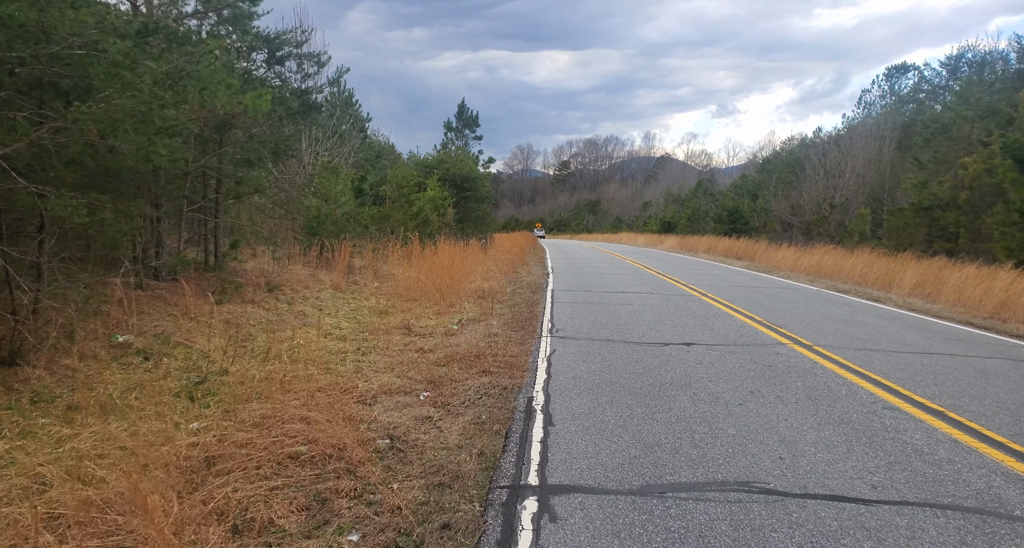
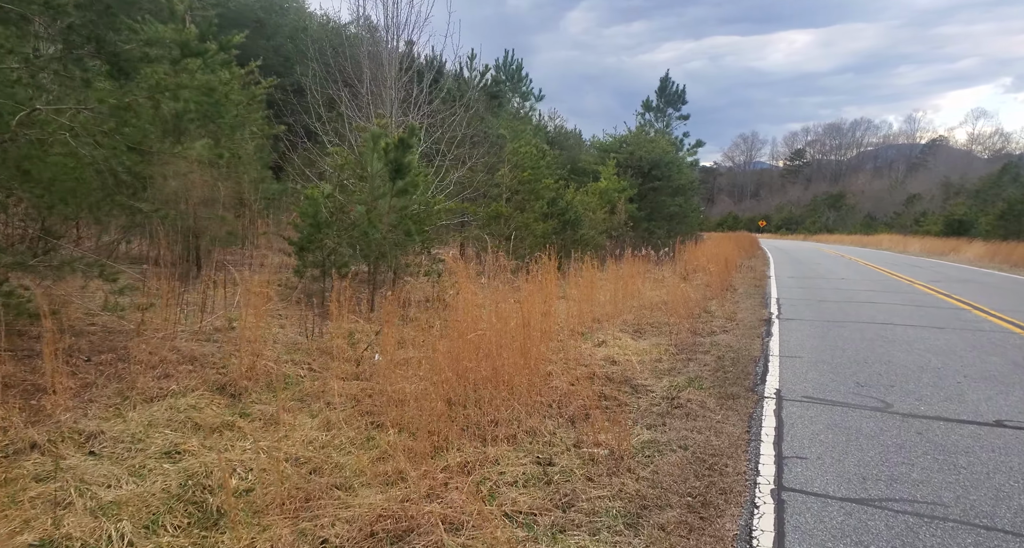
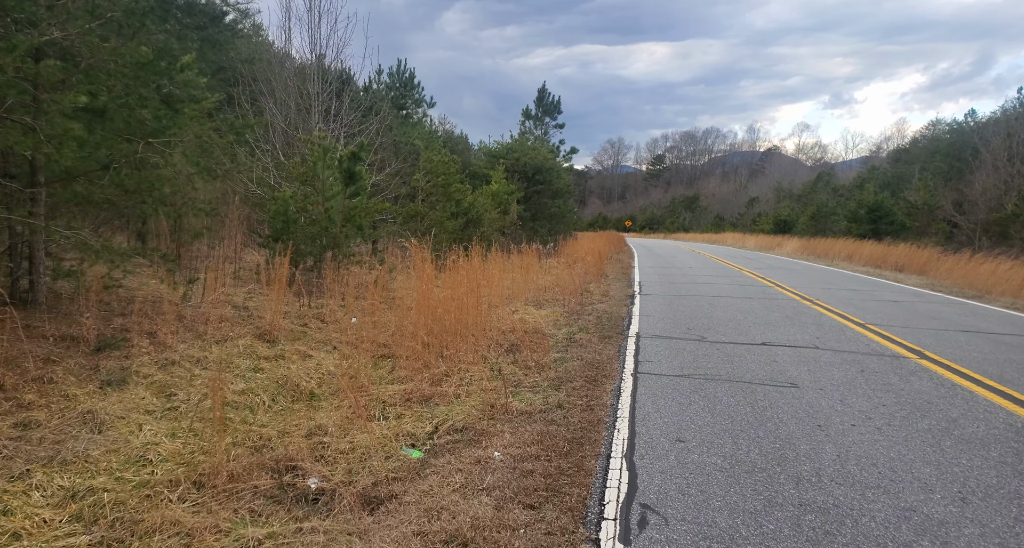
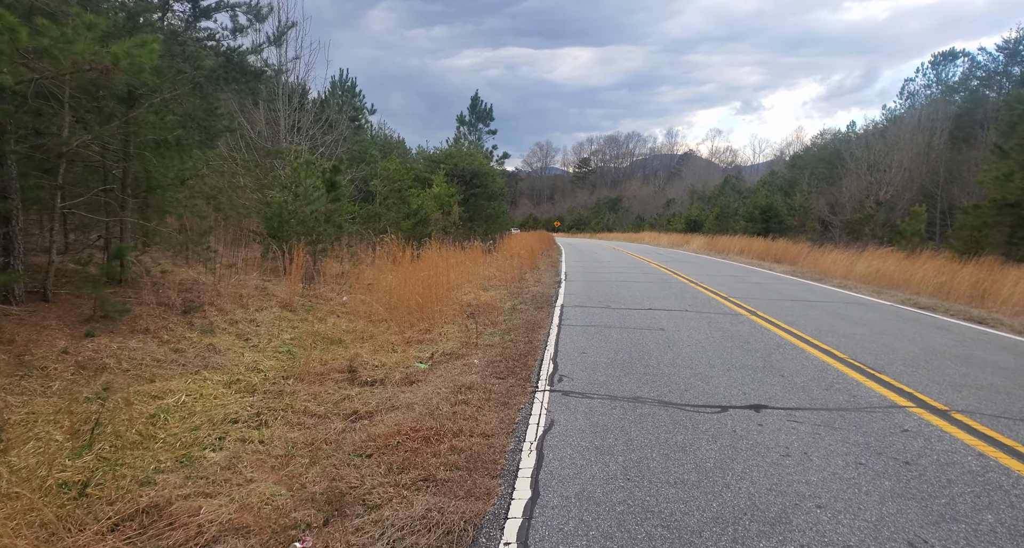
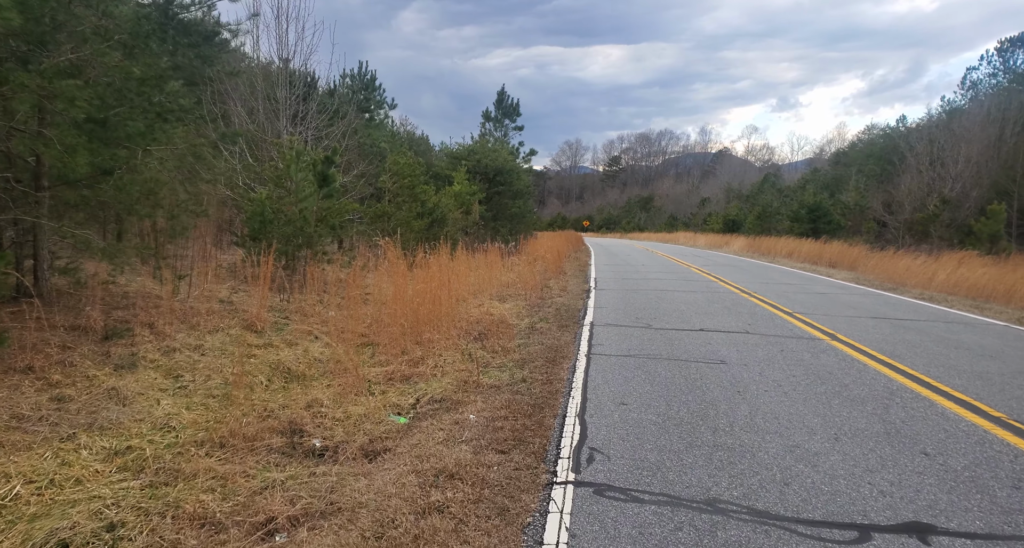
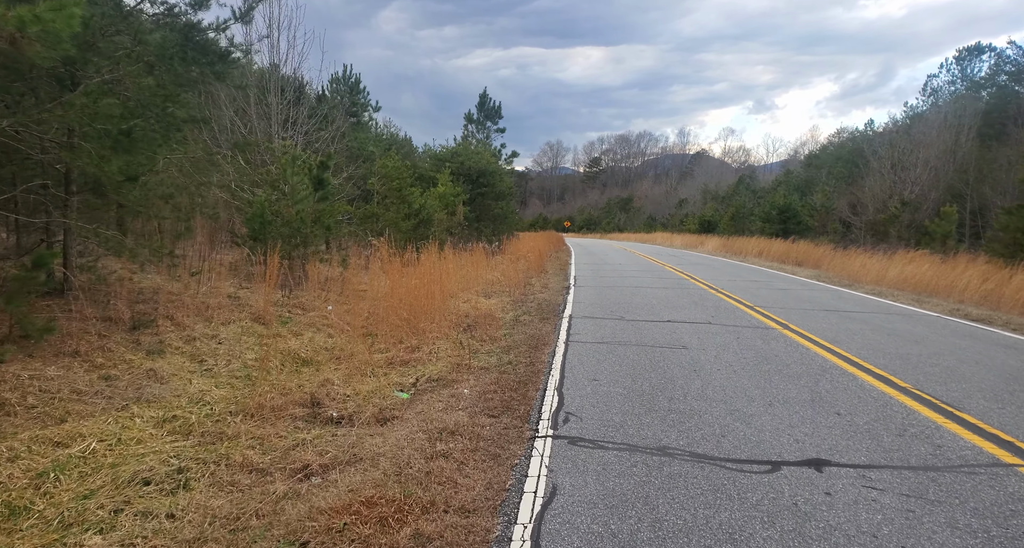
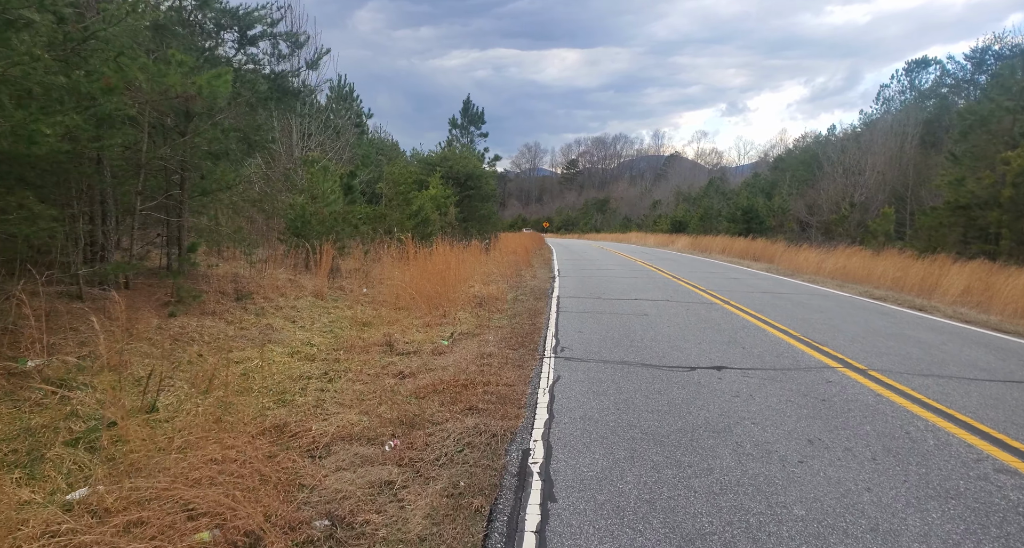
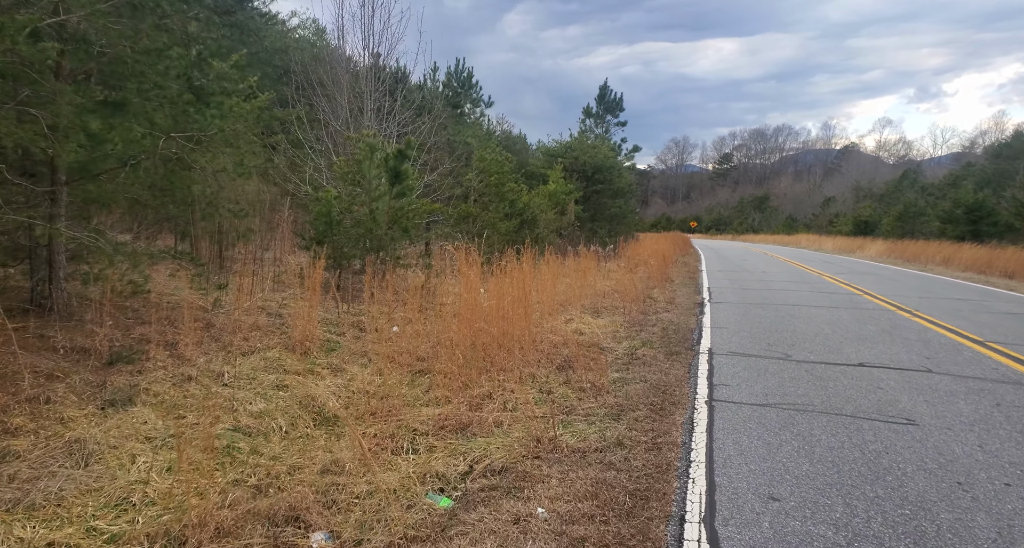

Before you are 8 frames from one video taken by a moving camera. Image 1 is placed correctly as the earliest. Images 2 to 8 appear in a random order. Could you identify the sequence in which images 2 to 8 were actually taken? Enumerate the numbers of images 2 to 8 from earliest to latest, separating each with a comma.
7, 4, 6, 5, 3, 8, 2
